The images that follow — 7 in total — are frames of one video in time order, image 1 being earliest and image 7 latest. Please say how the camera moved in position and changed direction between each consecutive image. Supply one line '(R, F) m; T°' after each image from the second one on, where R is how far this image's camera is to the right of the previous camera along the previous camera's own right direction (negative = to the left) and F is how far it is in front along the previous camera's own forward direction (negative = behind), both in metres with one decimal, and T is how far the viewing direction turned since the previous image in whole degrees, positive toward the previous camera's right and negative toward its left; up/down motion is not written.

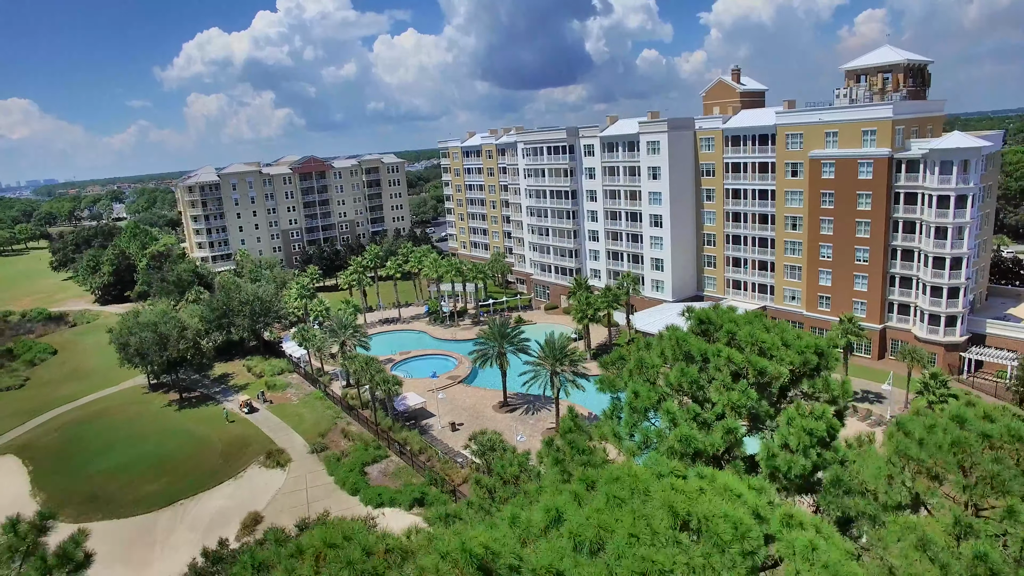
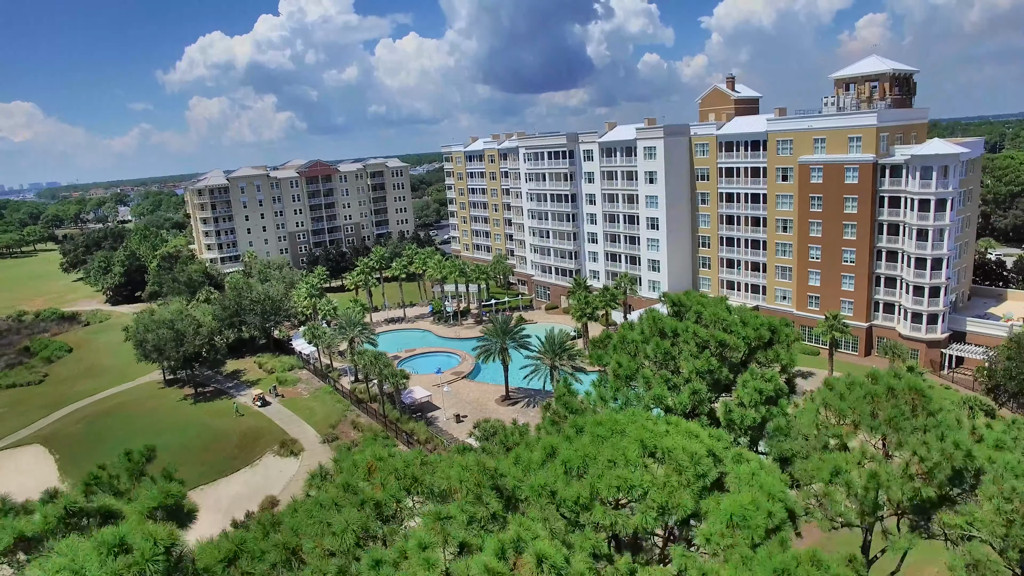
(-0.1, -2.4) m; 0°
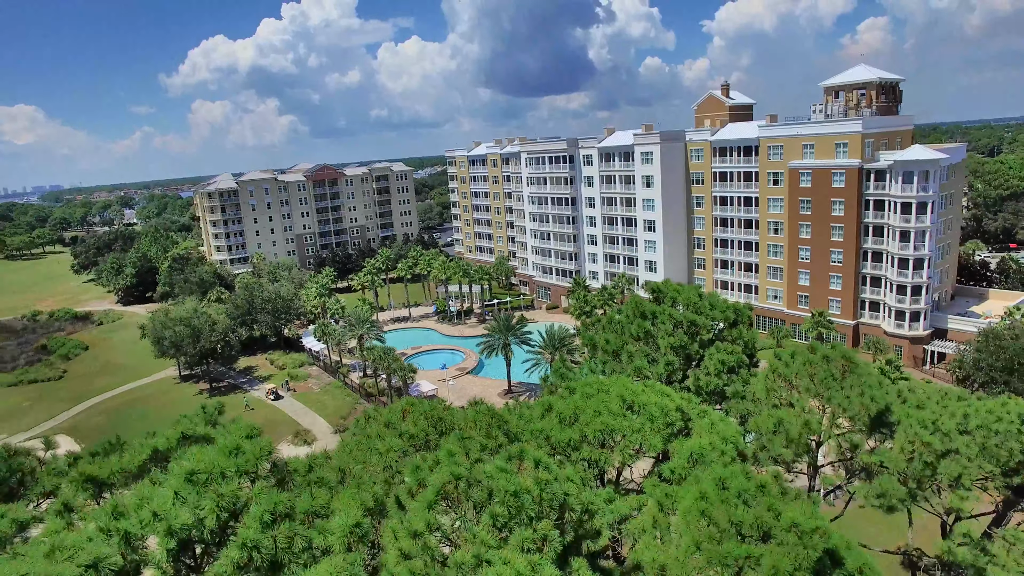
(-0.1, -2.6) m; 0°
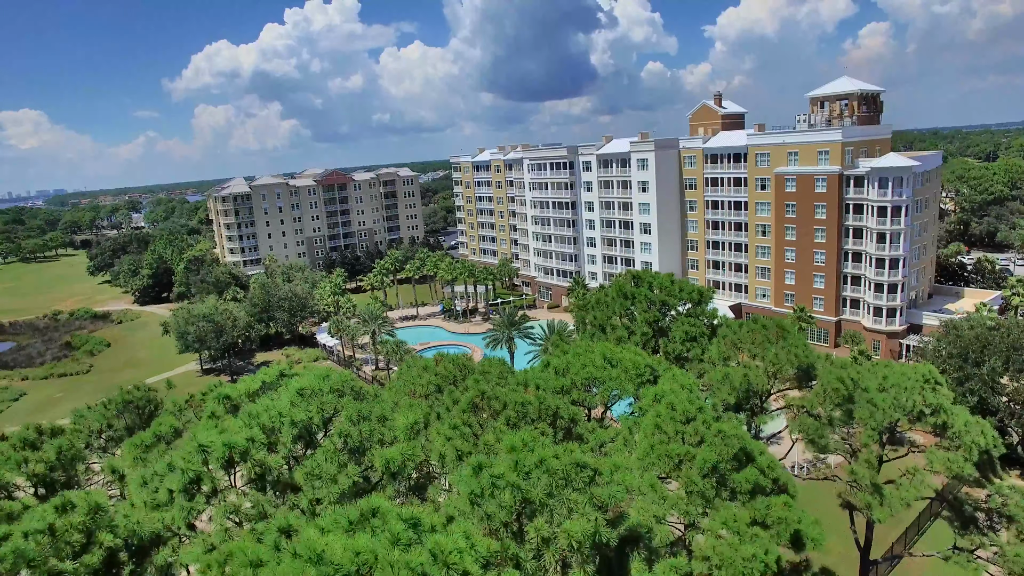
(-0.1, -4.0) m; 0°
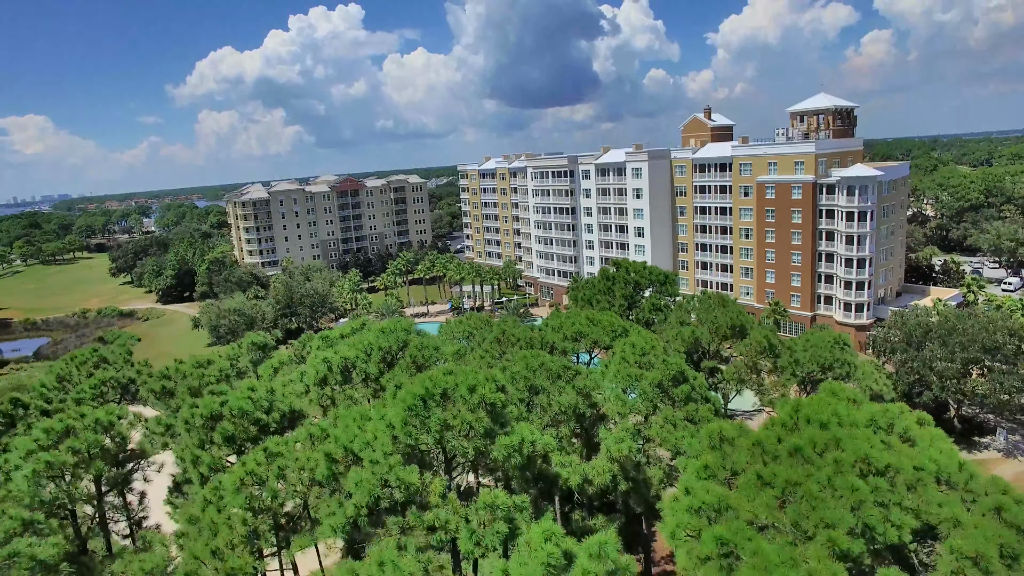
(-0.3, -6.3) m; 0°
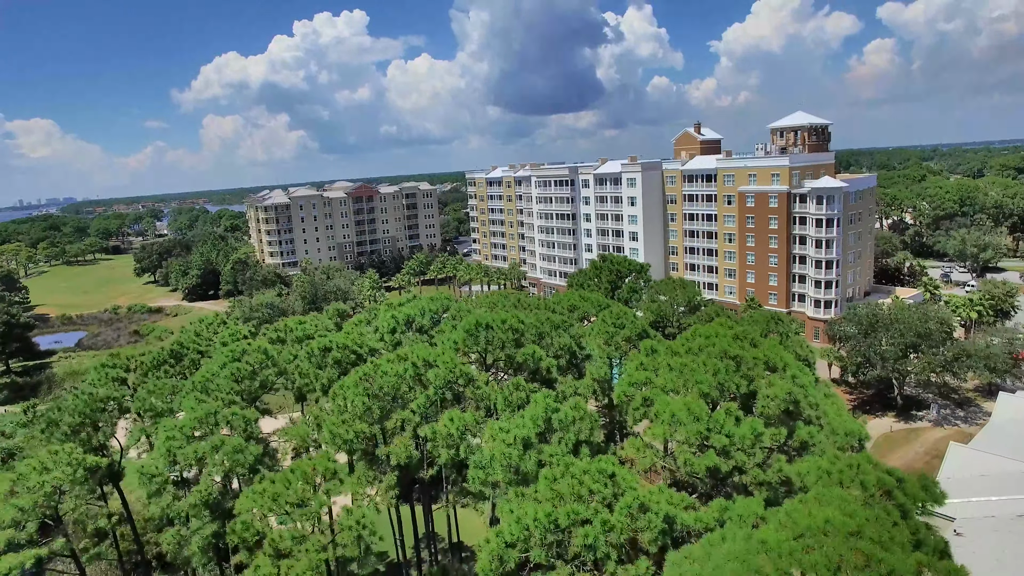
(-0.4, -7.8) m; 0°
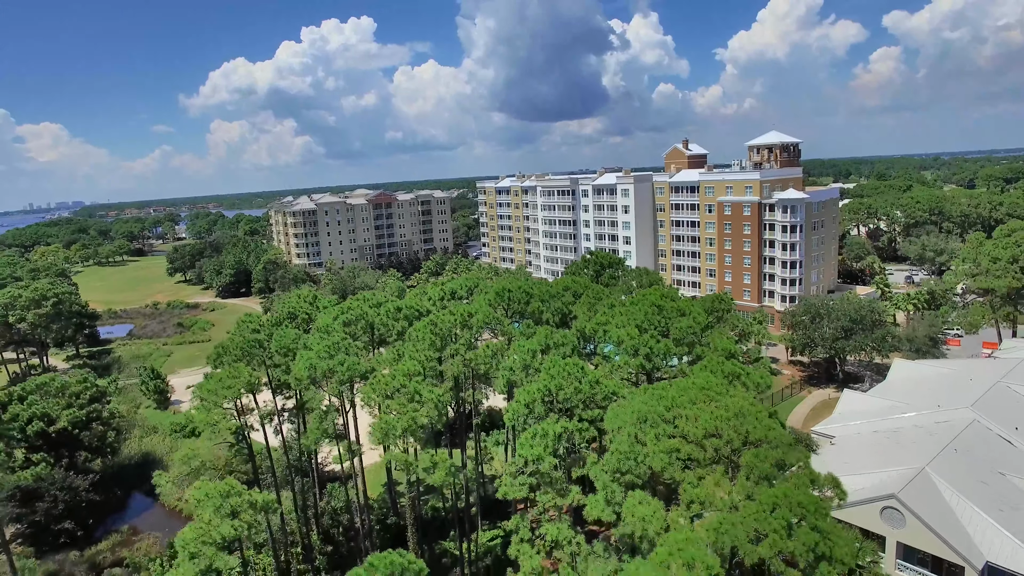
(-0.4, -11.4) m; 0°
